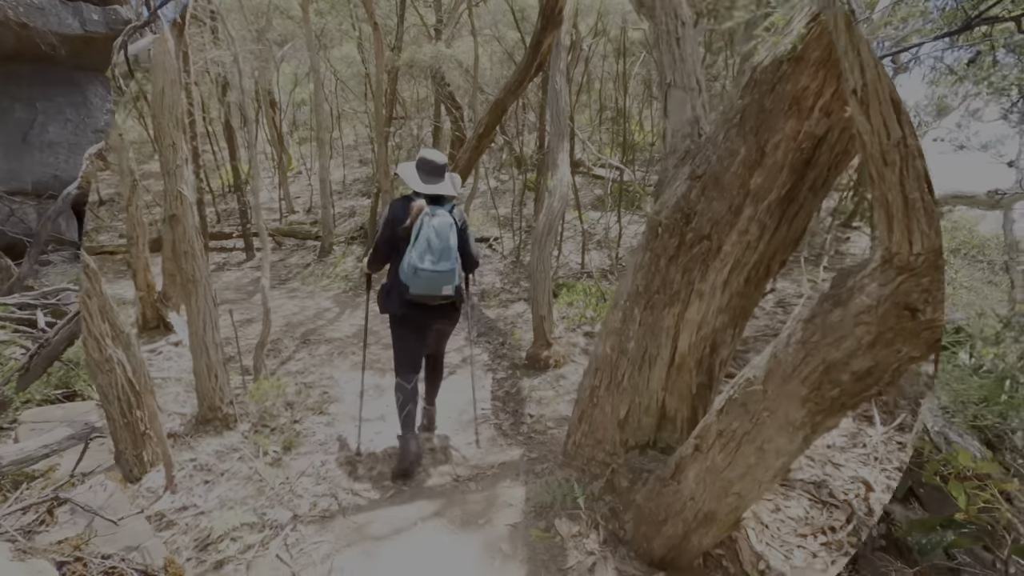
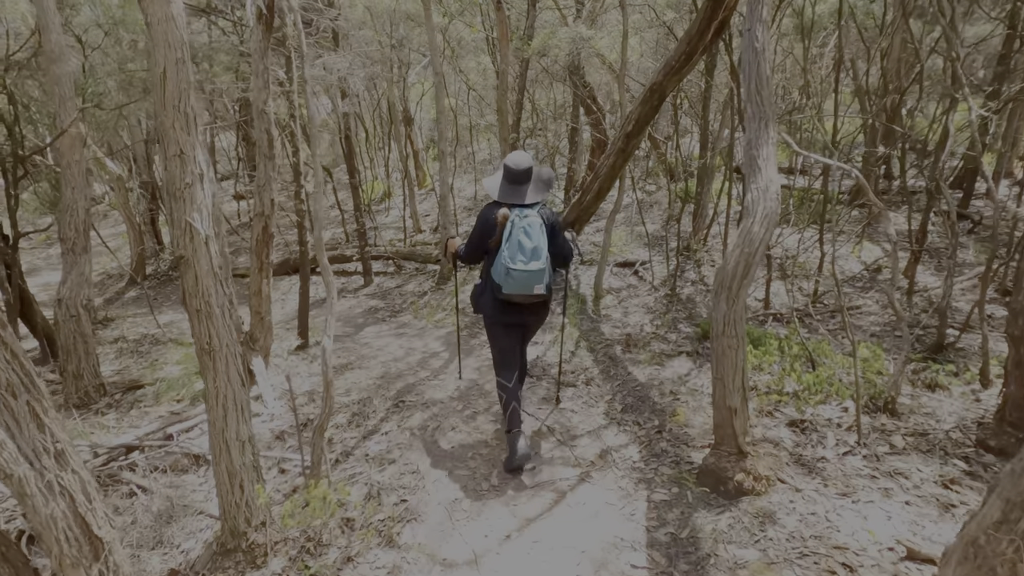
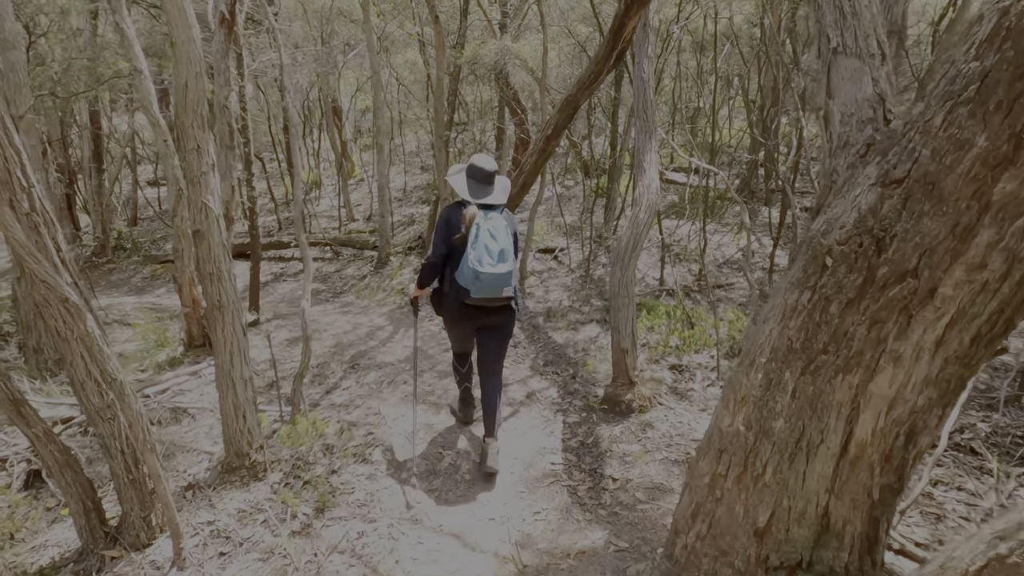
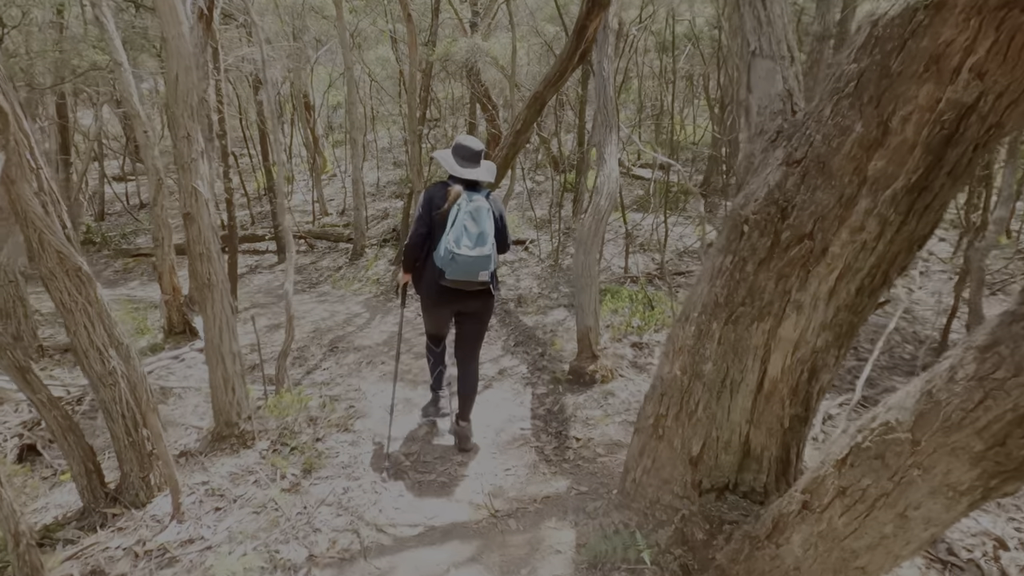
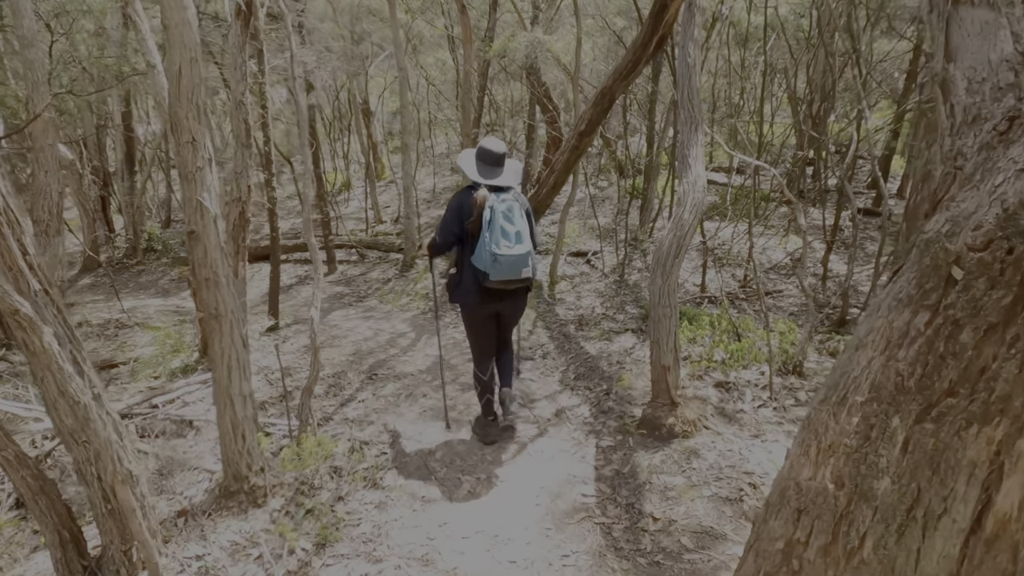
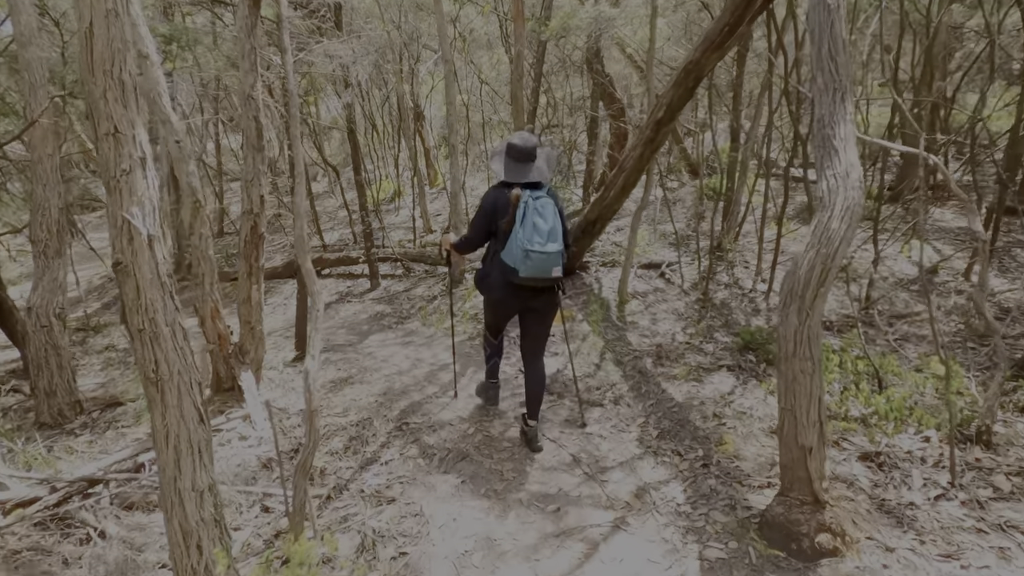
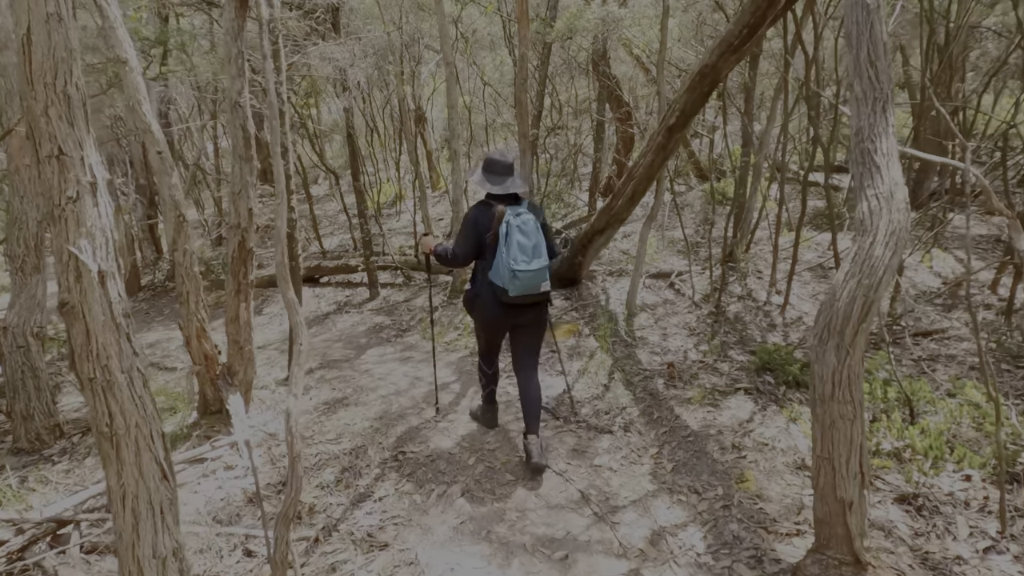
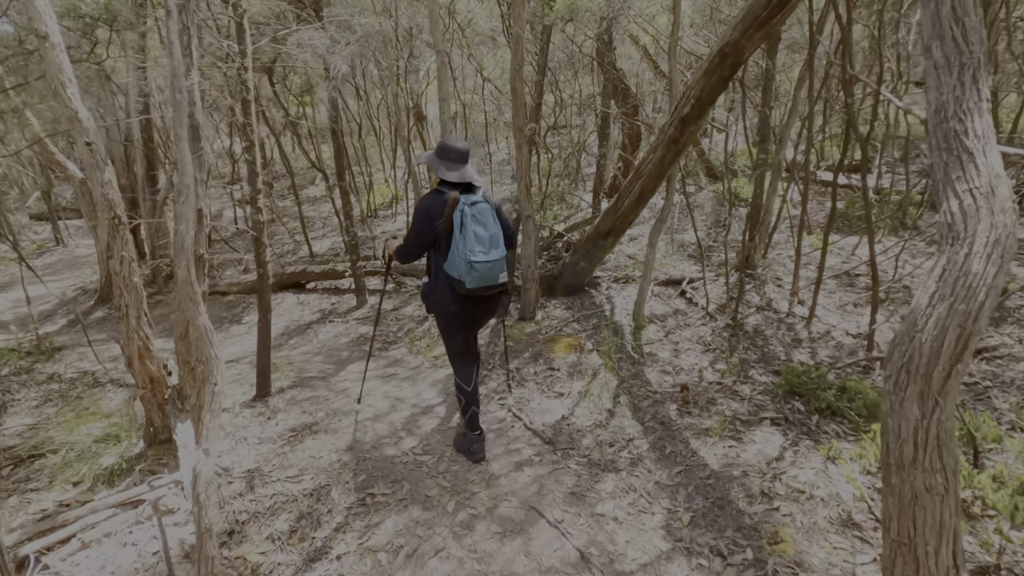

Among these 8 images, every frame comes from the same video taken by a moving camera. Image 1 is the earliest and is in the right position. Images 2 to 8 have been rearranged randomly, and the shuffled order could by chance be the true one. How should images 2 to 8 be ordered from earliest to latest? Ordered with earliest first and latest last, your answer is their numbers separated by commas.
4, 3, 5, 2, 6, 7, 8
